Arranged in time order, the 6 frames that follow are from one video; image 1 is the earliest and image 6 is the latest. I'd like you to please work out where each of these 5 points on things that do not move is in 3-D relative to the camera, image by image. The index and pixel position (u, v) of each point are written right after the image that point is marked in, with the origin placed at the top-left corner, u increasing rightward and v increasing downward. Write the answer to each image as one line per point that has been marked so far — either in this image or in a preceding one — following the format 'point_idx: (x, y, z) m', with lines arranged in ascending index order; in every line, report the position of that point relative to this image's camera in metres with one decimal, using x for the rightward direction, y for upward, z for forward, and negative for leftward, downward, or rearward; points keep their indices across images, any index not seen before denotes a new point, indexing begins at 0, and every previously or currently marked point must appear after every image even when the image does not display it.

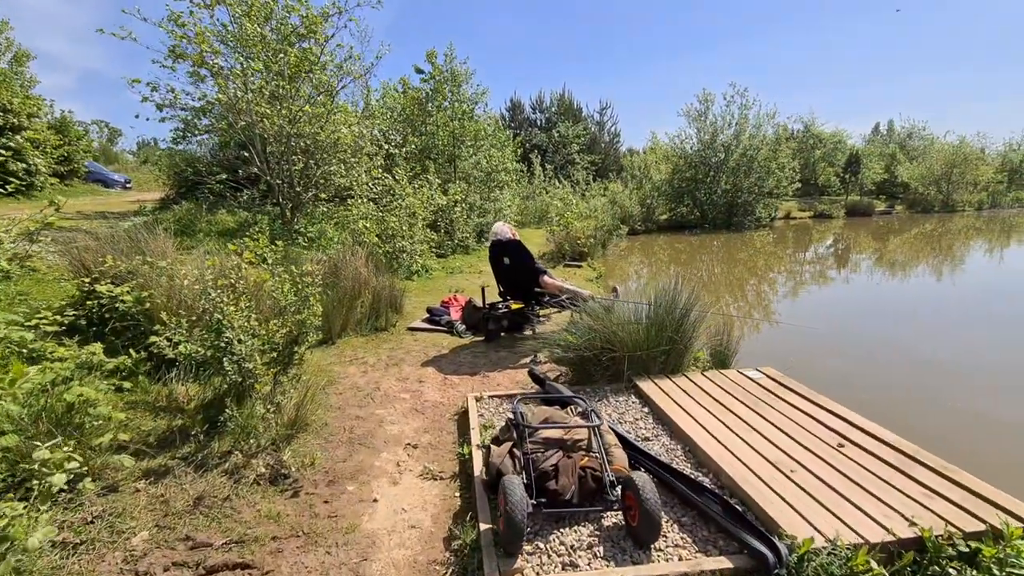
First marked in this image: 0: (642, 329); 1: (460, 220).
0: (+1.1, -0.3, +4.2) m
1: (-1.3, +1.7, +13.1) m
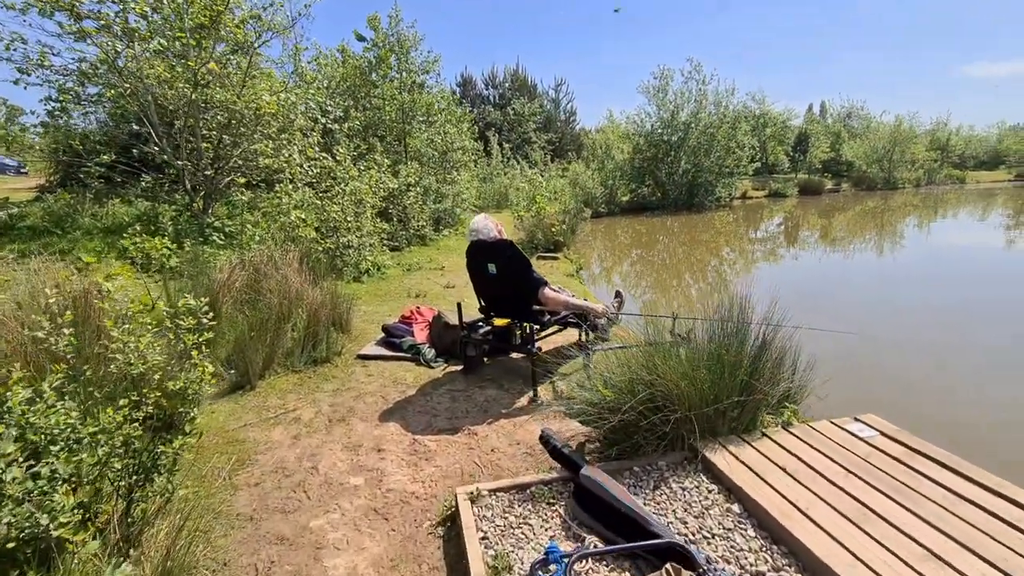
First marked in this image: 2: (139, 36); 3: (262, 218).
0: (+1.1, -0.5, +2.9) m
1: (-2.1, +1.8, +11.4) m
2: (-5.0, +3.4, +7.0) m
3: (-3.6, +1.0, +7.5) m
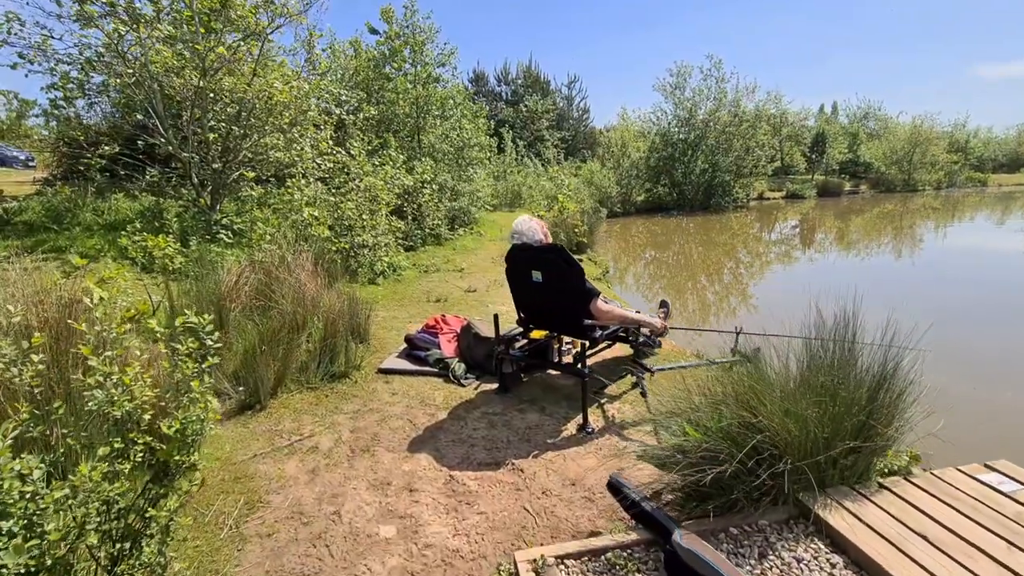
0: (+1.4, -0.6, +2.4) m
1: (-1.7, +1.7, +10.9) m
2: (-4.6, +3.4, +6.5) m
3: (-3.2, +1.0, +7.1) m
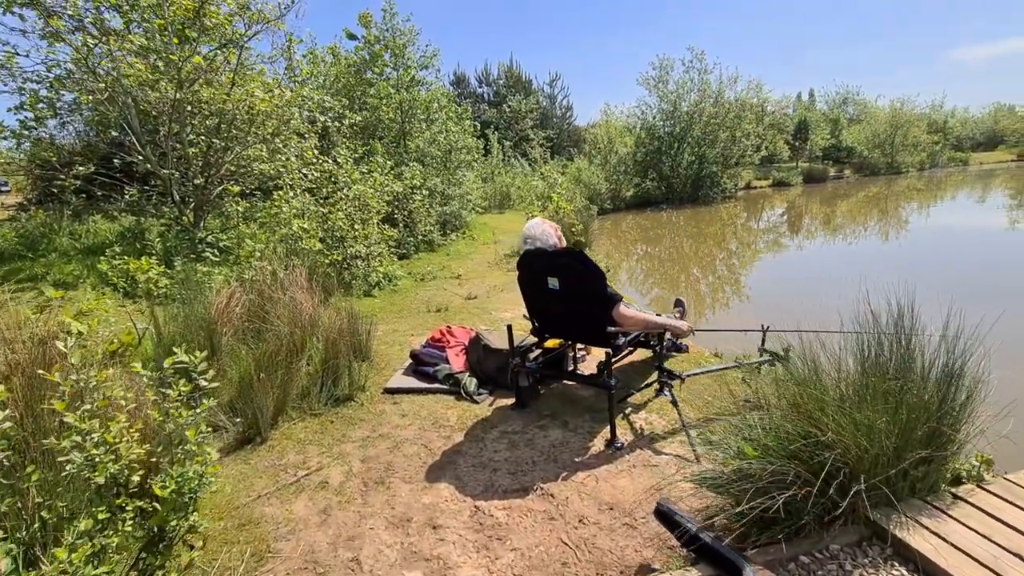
0: (+1.5, -0.5, +2.1) m
1: (-1.8, +1.6, +10.6) m
2: (-4.7, +3.1, +6.2) m
3: (-3.3, +0.8, +6.8) m
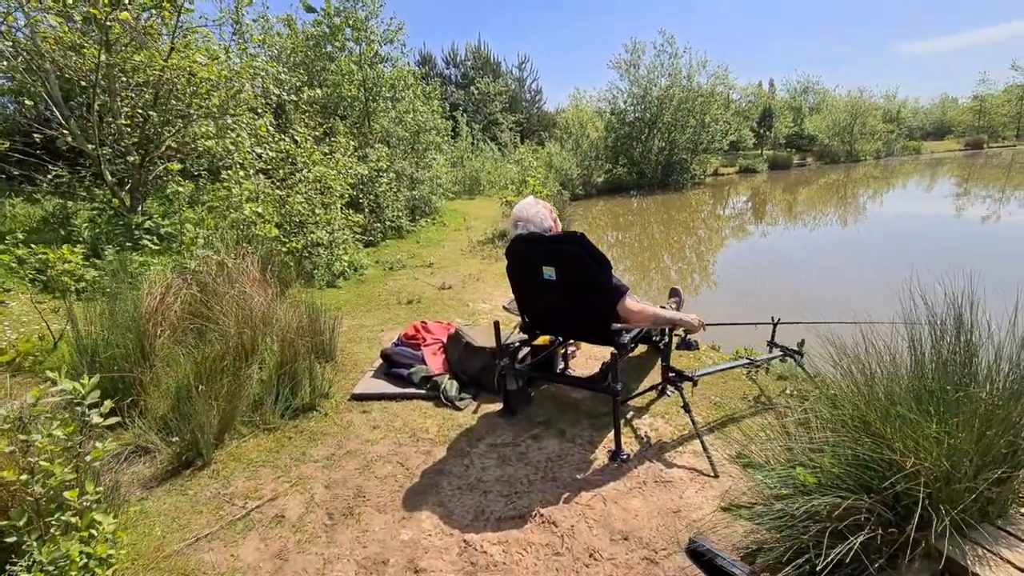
0: (+1.5, -0.5, +1.8) m
1: (-2.4, +1.8, +10.0) m
2: (-5.0, +3.1, +5.3) m
3: (-3.5, +0.9, +6.1) m
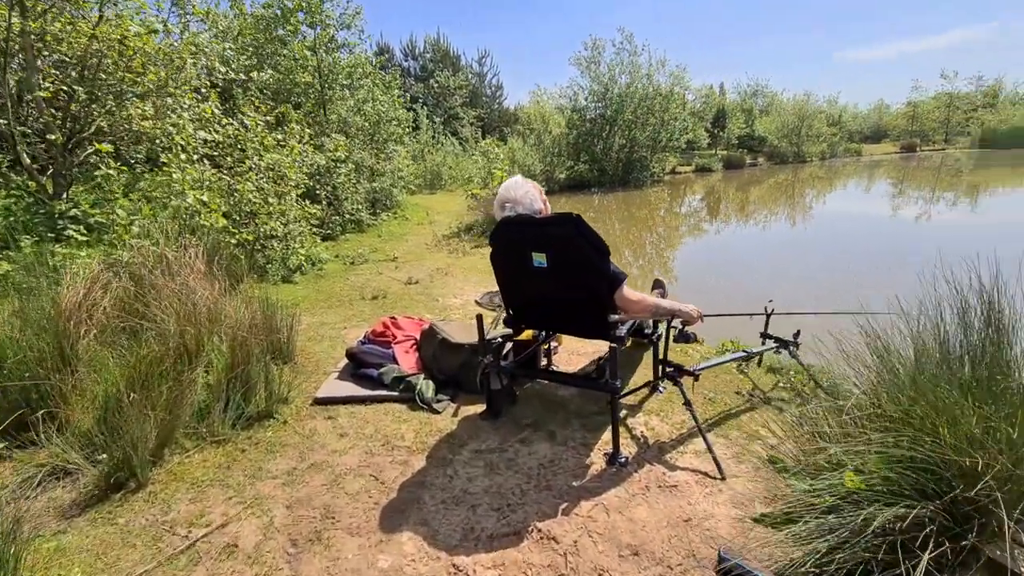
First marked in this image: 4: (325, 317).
0: (+1.6, -0.4, +1.6) m
1: (-3.0, +1.8, +9.5) m
2: (-5.2, +3.2, +4.6) m
3: (-3.8, +0.9, +5.5) m
4: (-1.7, -0.3, +4.8) m
